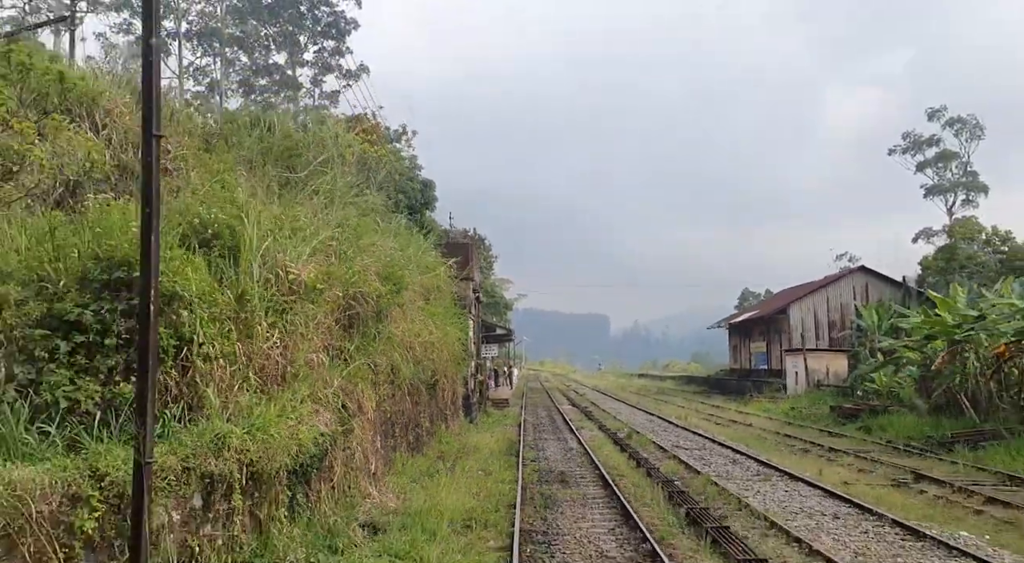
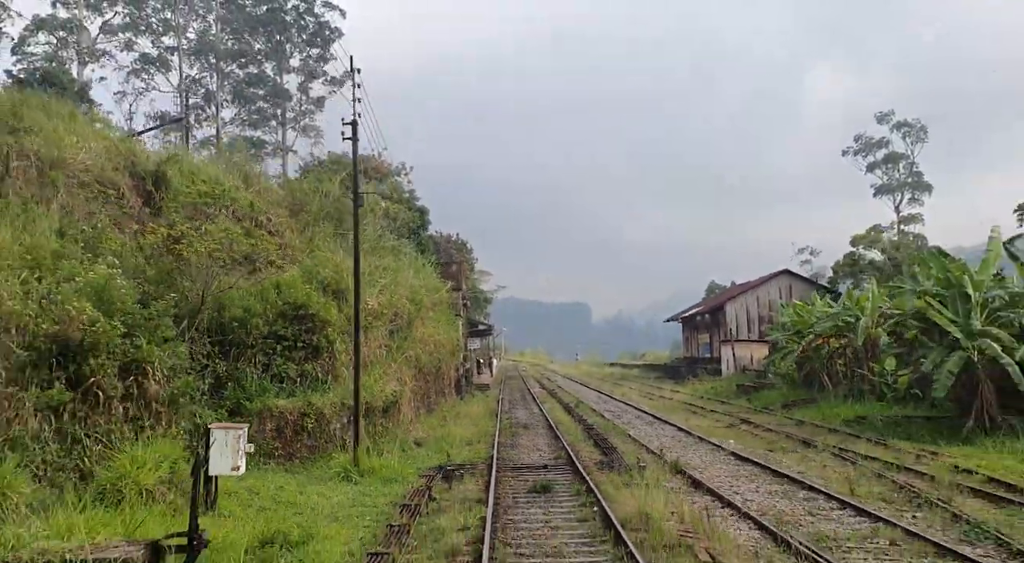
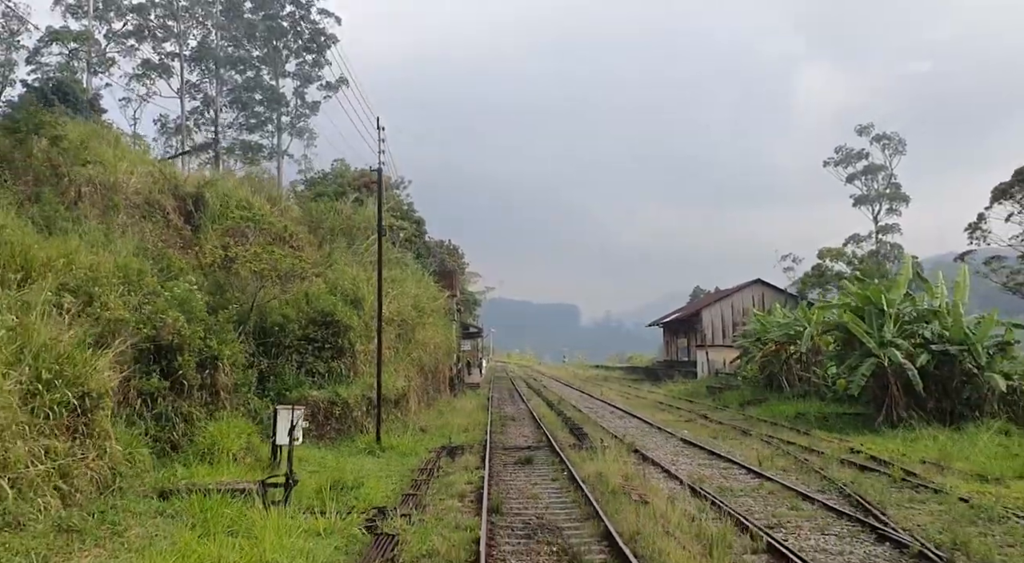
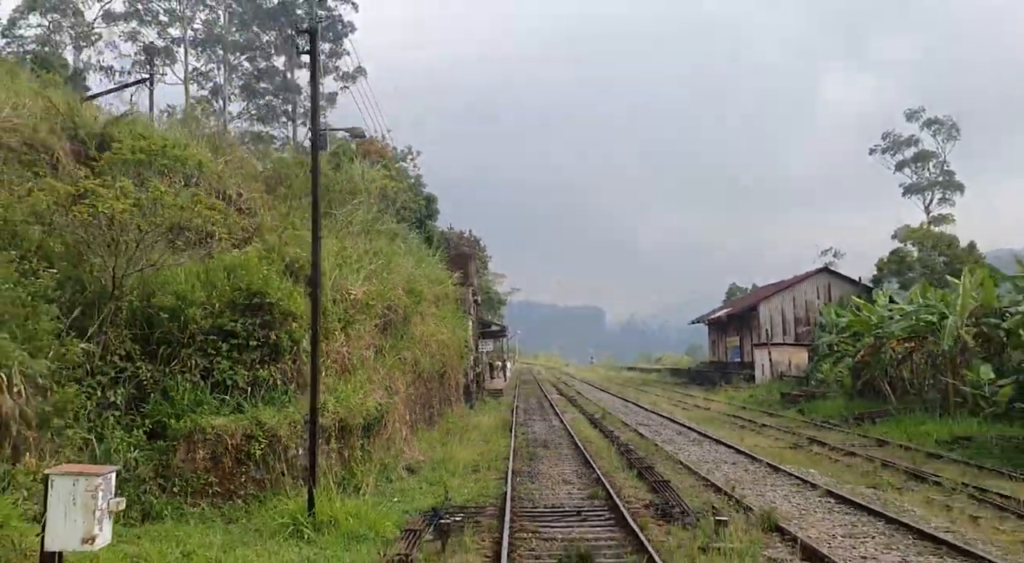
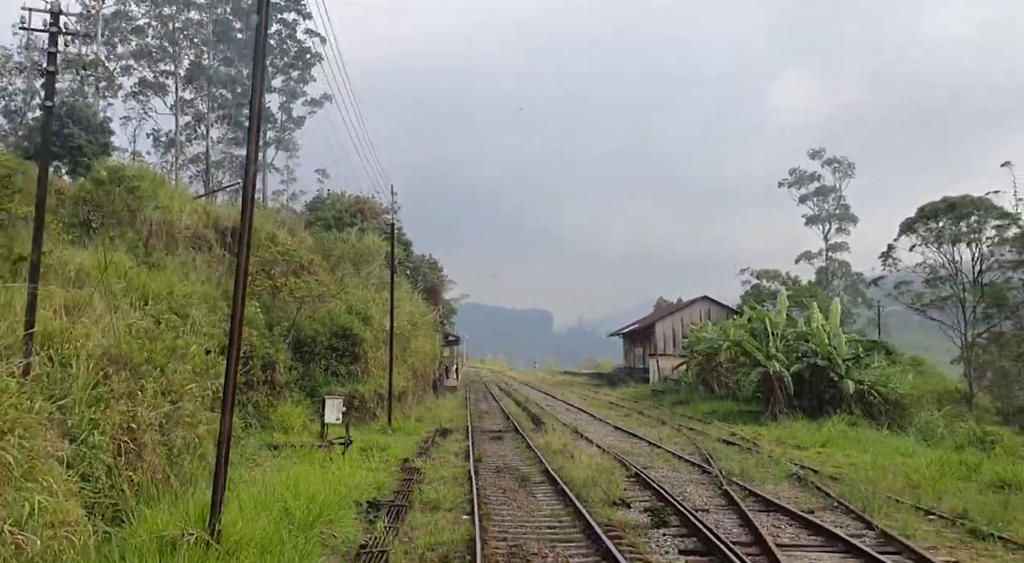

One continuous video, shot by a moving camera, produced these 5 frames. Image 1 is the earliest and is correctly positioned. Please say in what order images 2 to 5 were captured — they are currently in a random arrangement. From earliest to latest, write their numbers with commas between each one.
4, 2, 3, 5
